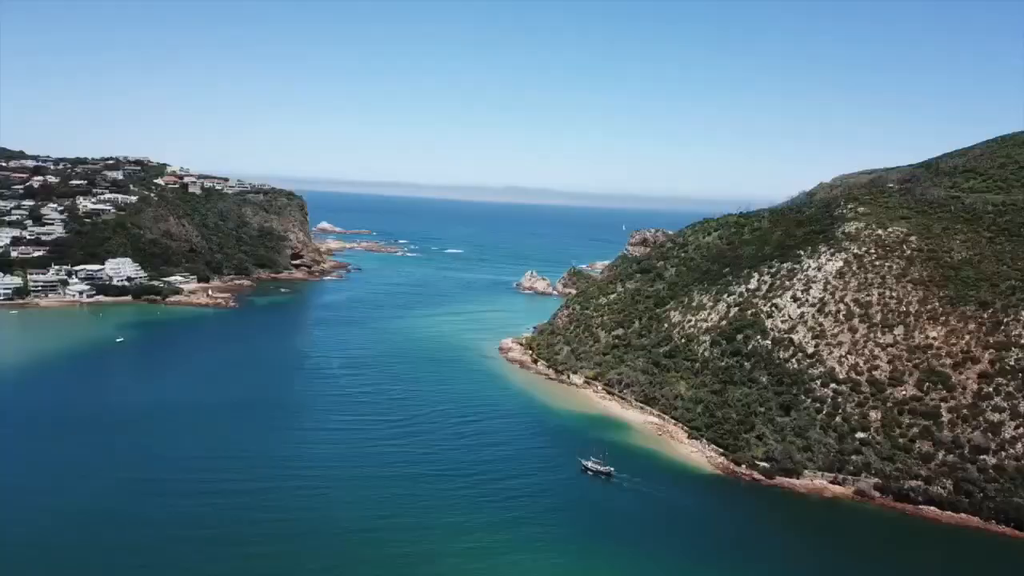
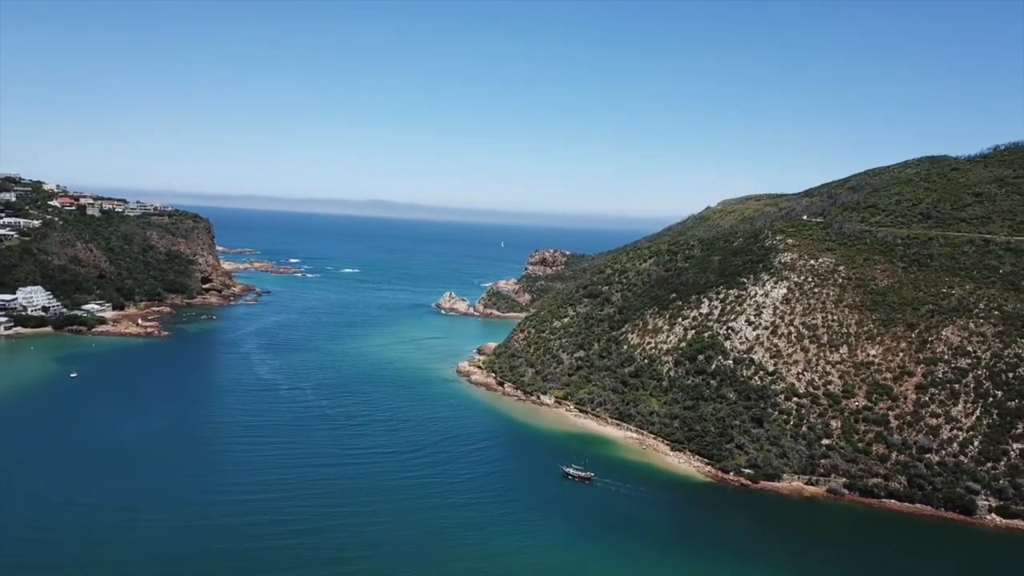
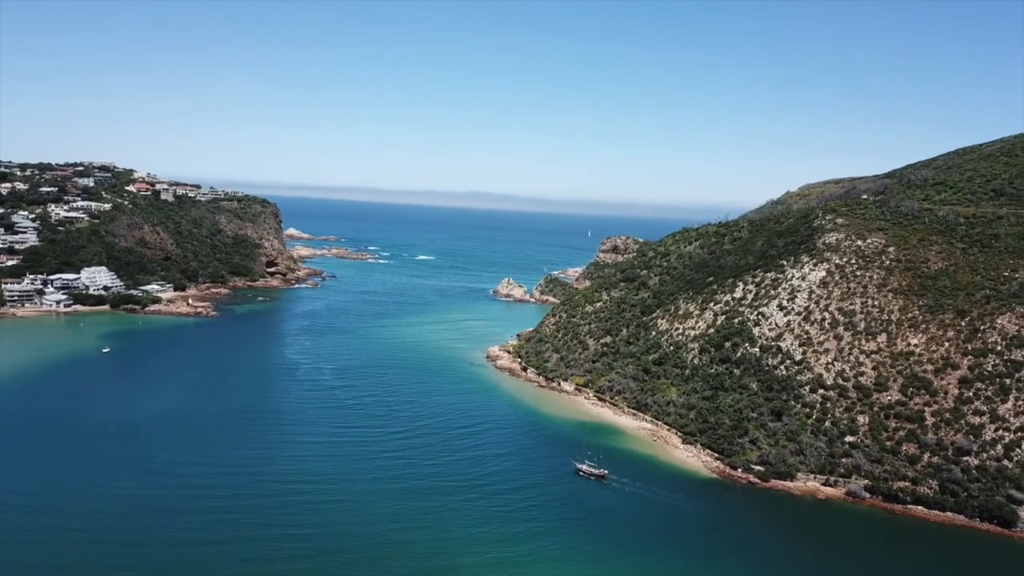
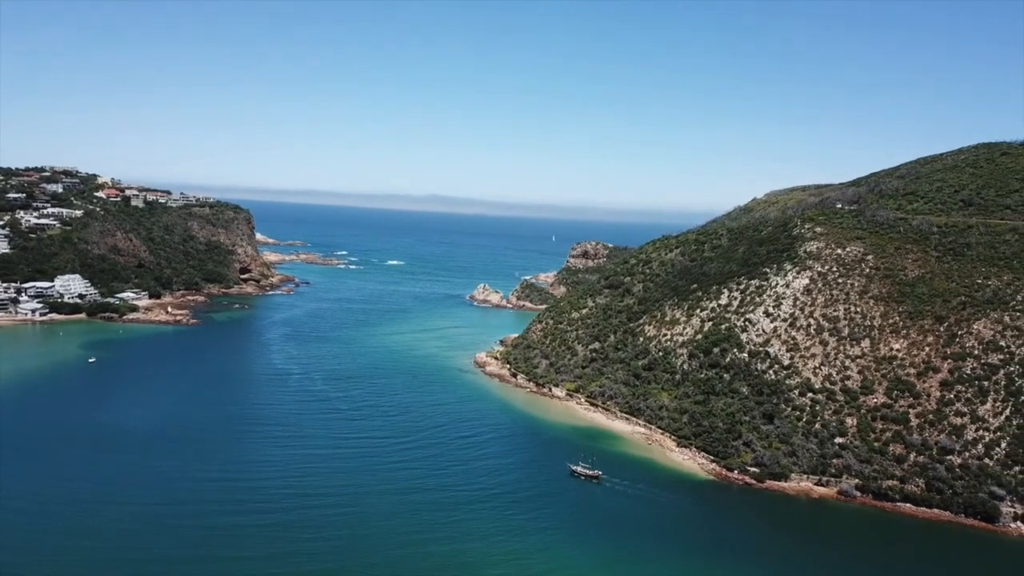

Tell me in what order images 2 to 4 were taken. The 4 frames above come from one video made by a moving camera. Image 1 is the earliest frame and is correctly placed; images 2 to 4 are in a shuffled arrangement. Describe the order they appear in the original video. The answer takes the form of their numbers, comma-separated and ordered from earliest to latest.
3, 4, 2
